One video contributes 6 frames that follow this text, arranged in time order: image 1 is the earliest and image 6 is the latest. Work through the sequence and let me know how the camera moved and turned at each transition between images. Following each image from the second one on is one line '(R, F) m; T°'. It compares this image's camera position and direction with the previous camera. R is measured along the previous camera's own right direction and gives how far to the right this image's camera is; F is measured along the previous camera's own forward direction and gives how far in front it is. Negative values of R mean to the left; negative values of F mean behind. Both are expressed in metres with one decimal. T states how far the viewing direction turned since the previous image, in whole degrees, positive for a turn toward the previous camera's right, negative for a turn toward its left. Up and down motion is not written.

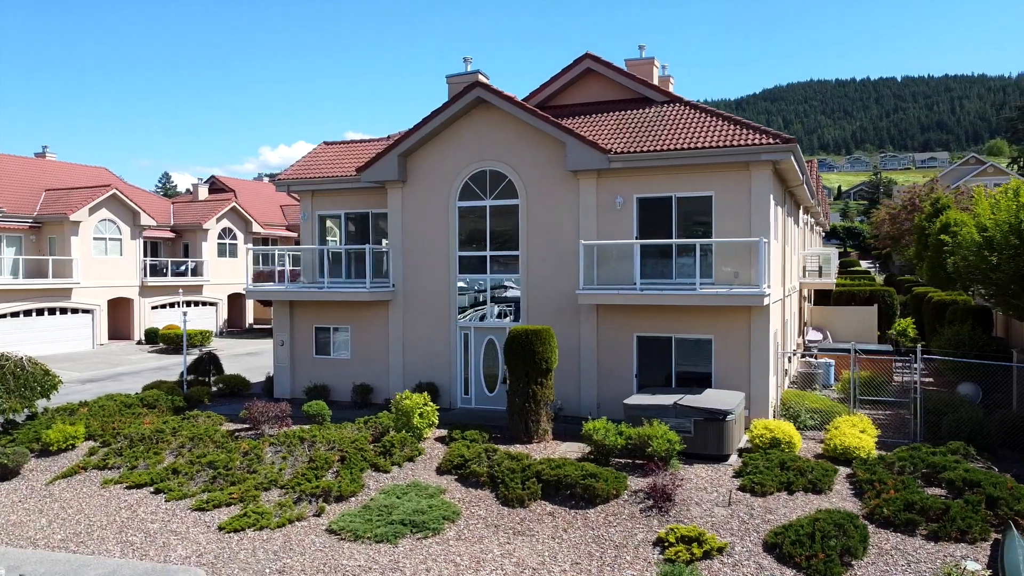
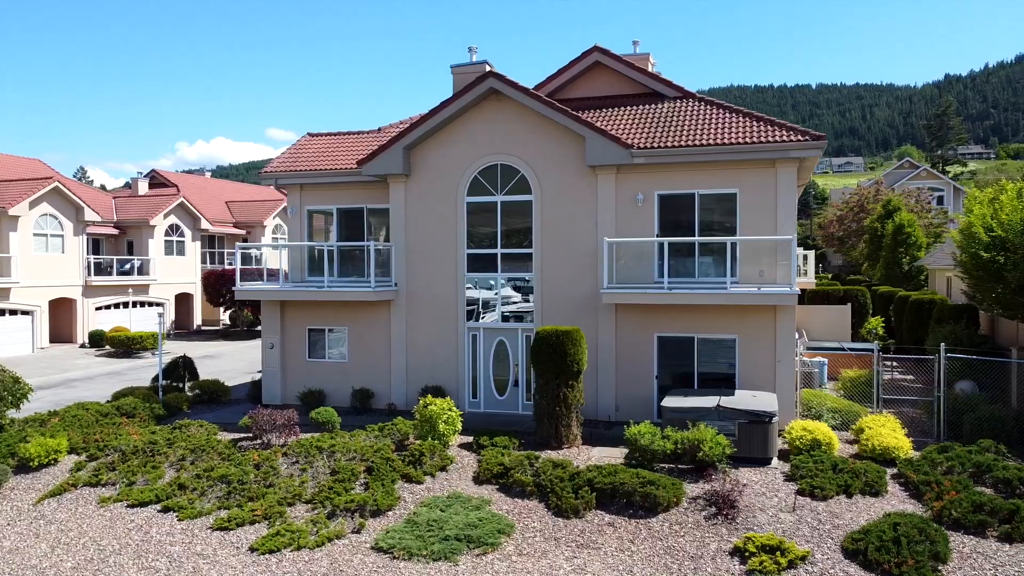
(-1.7, +0.7) m; +5°
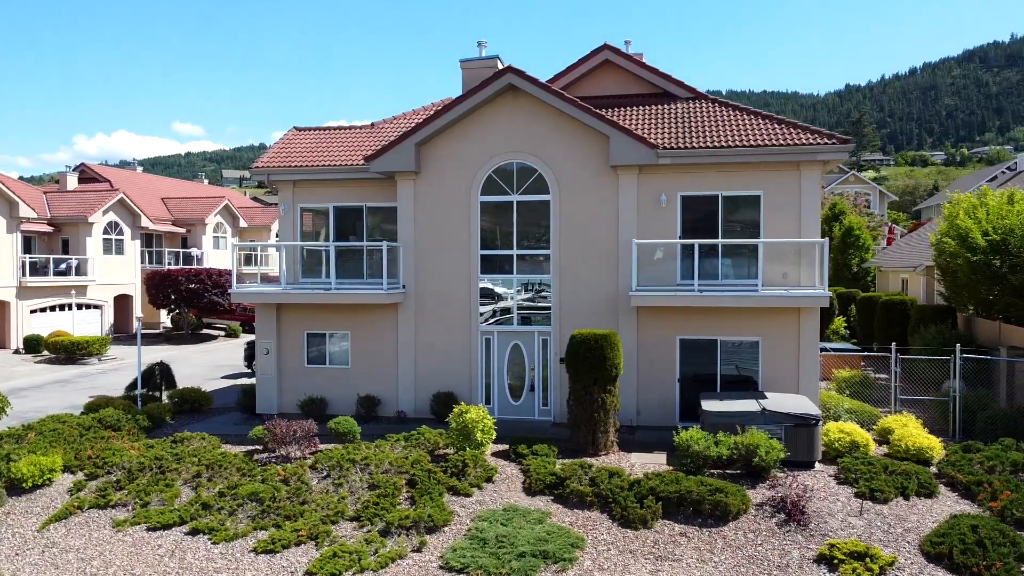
(-1.9, +0.6) m; +5°
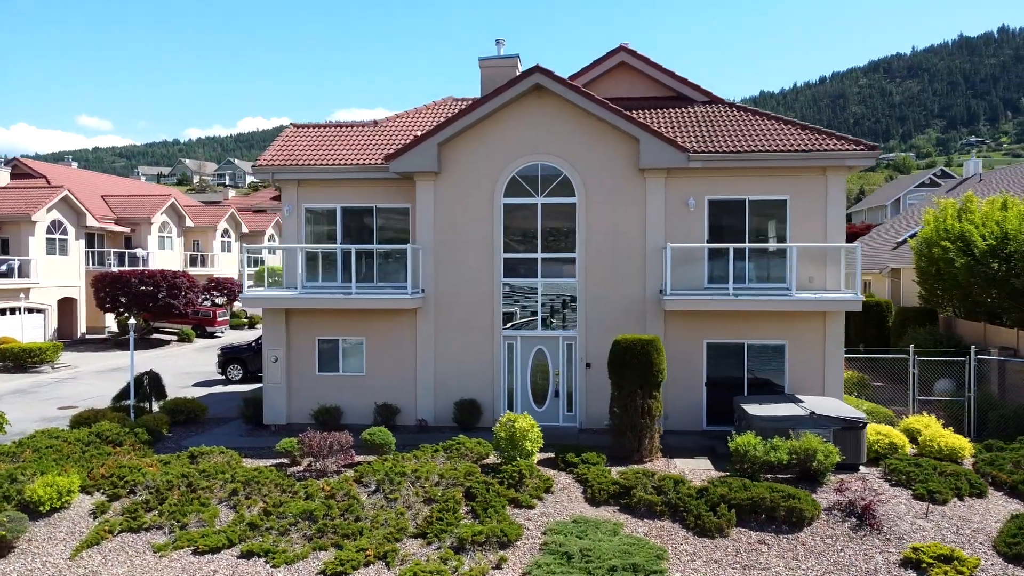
(-1.9, +0.4) m; +5°
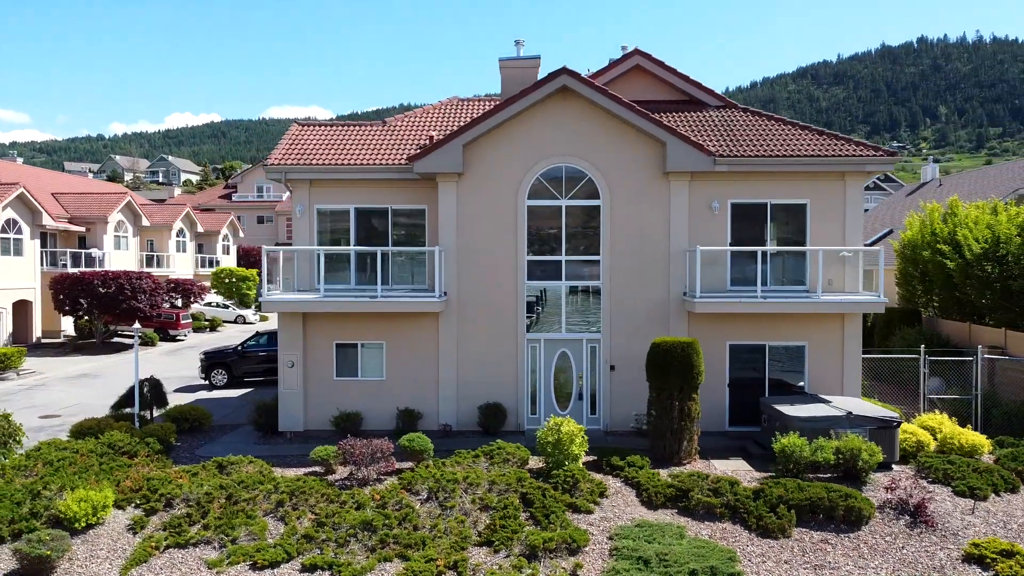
(-1.6, +0.2) m; +4°
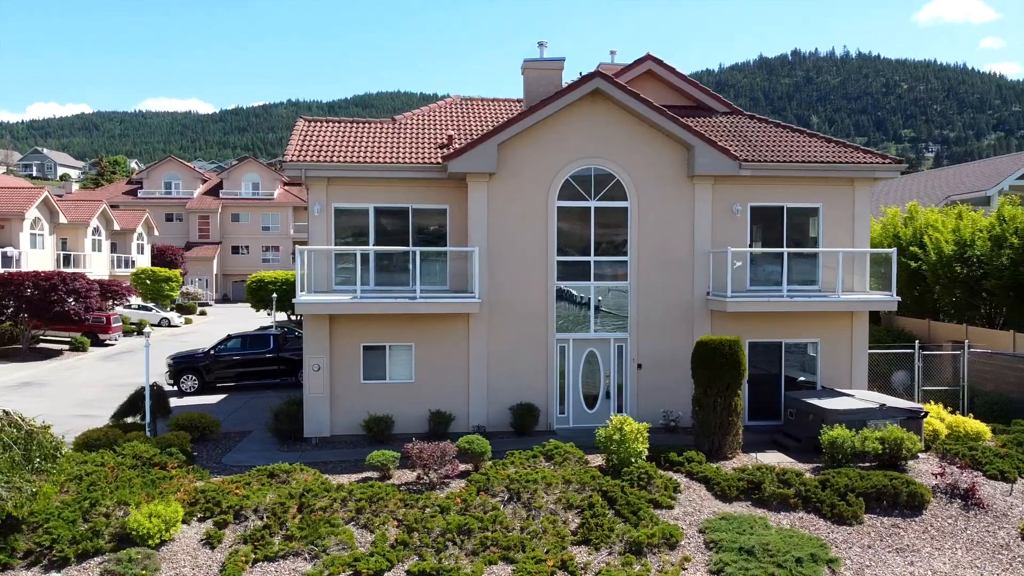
(-2.6, +0.1) m; +7°
